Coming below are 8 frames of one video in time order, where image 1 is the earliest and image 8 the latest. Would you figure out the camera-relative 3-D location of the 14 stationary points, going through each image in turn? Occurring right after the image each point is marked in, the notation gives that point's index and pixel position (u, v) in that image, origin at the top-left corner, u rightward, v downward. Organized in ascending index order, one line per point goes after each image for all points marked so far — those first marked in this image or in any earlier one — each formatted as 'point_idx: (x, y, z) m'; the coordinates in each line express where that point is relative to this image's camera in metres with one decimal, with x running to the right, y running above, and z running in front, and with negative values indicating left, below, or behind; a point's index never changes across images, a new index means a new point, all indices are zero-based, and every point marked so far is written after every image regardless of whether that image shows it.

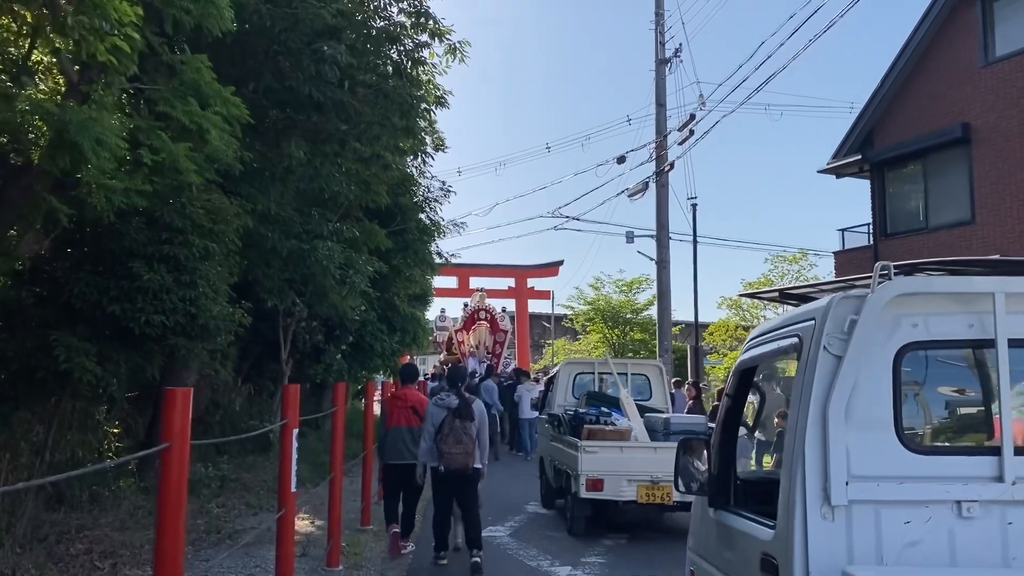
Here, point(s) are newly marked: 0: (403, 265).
0: (-2.0, +0.4, +15.9) m
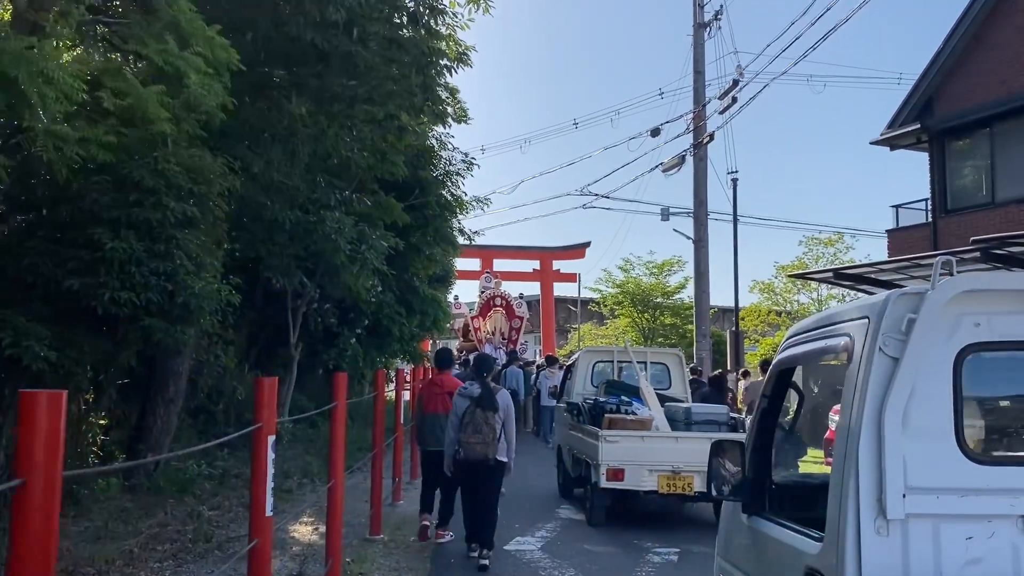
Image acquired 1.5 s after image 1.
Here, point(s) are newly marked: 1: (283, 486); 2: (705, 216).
0: (-1.6, +0.7, +14.8) m
1: (-2.7, -2.3, +10.4) m
2: (+3.7, +1.4, +17.1) m
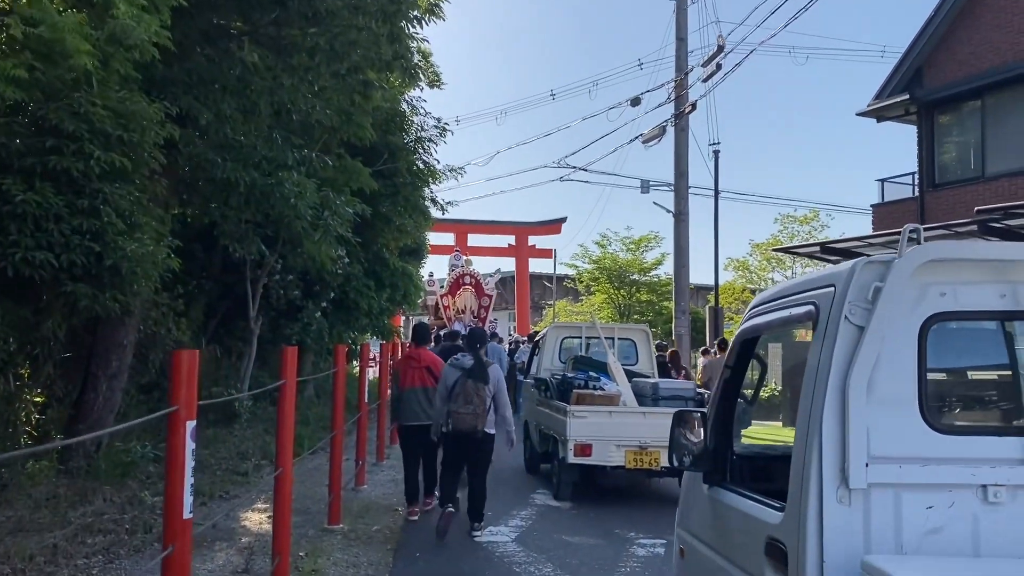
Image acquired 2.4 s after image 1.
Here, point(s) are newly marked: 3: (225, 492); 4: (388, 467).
0: (-2.0, +1.2, +14.0) m
1: (-3.0, -2.0, +9.7) m
2: (+3.3, +1.9, +16.5) m
3: (-2.7, -2.0, +8.4) m
4: (-1.6, -2.3, +11.1) m
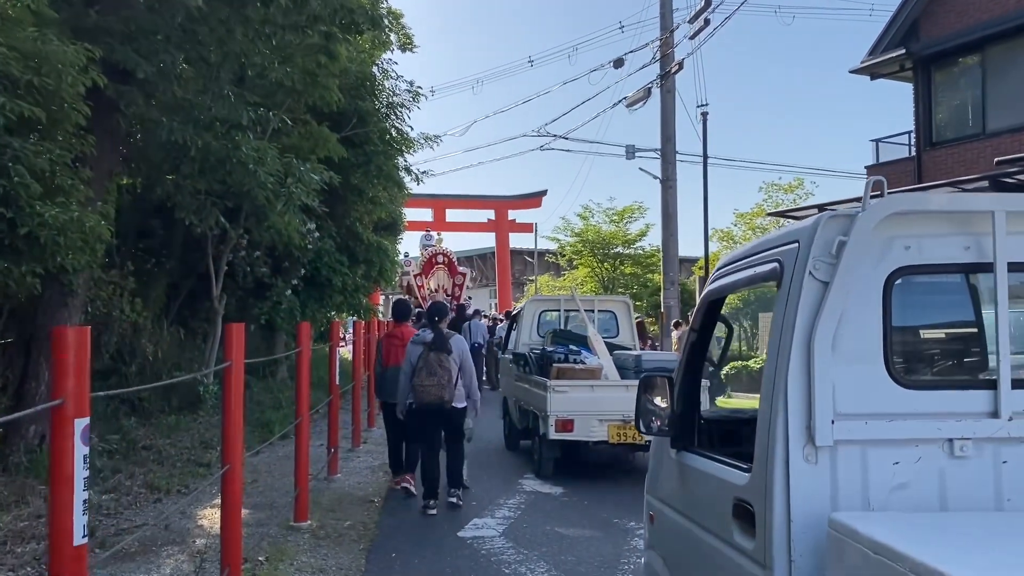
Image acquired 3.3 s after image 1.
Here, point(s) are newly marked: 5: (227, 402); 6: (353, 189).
0: (-2.3, +1.6, +13.2) m
1: (-3.2, -1.7, +9.0) m
2: (+2.9, +2.4, +15.8) m
3: (-2.9, -1.7, +7.7) m
4: (-1.7, -1.9, +10.4) m
5: (-1.4, -0.6, +4.4) m
6: (-2.4, +1.5, +13.4) m
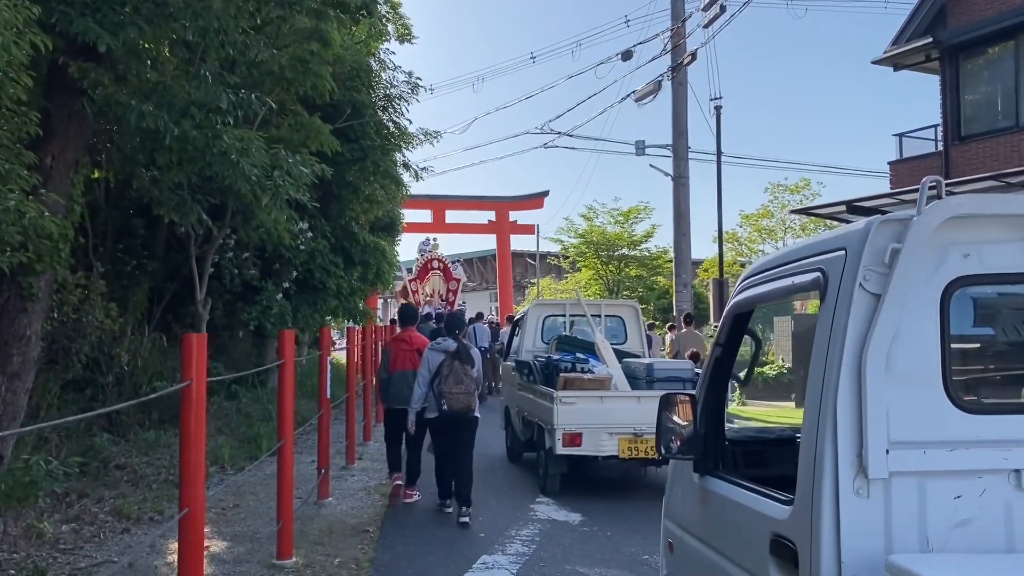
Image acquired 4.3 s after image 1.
0: (-2.2, +1.5, +12.5) m
1: (-3.1, -1.8, +8.2) m
2: (+3.0, +2.4, +15.0) m
3: (-2.8, -1.8, +6.9) m
4: (-1.7, -2.0, +9.6) m
5: (-1.3, -0.6, +3.7) m
6: (-2.4, +1.4, +12.7) m
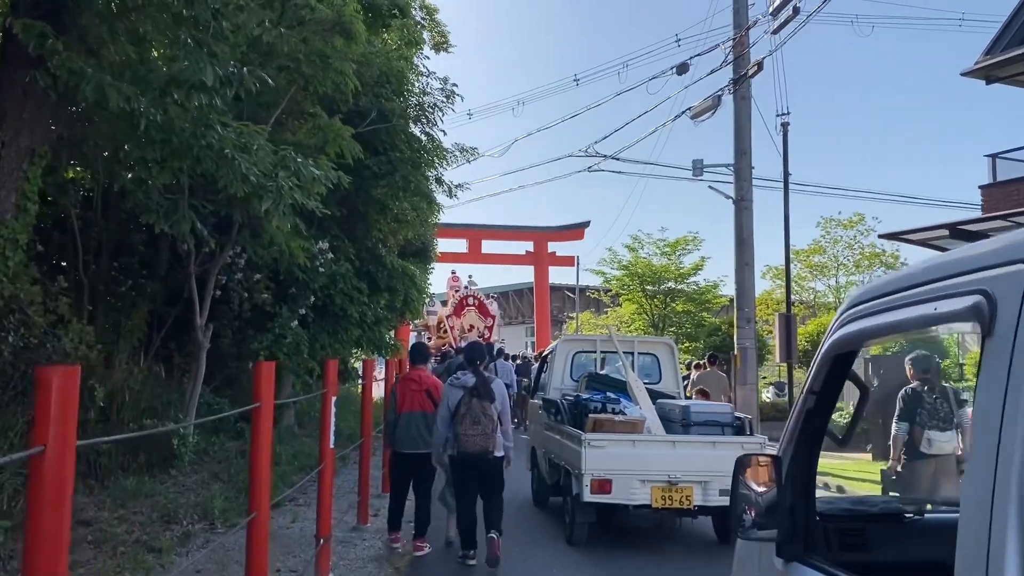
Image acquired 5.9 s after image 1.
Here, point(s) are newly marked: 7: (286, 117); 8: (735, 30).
0: (-1.6, +1.2, +11.1) m
1: (-2.7, -1.9, +6.8) m
2: (+3.6, +1.8, +13.5) m
3: (-2.5, -1.9, +5.5) m
4: (-1.3, -2.2, +8.1) m
5: (-1.2, -0.6, +2.2) m
6: (-1.8, +1.1, +11.3) m
7: (-2.4, +1.8, +9.4) m
8: (+3.5, +4.0, +13.8) m
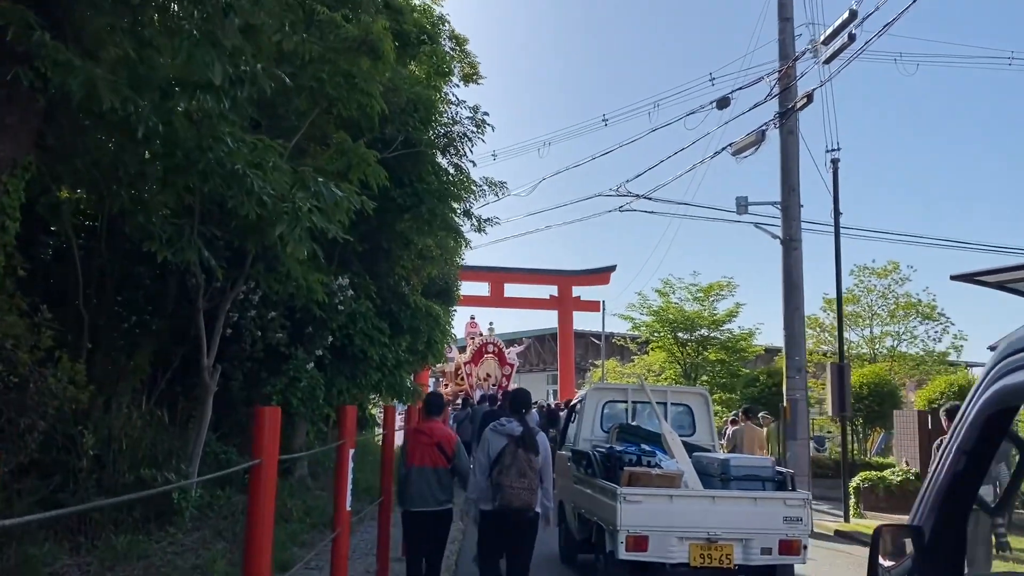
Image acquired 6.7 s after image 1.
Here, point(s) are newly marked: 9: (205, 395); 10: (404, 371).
0: (-1.2, +0.7, +10.4) m
1: (-2.5, -2.2, +5.9) m
2: (+4.1, +1.2, +12.7) m
3: (-2.2, -2.0, +4.6) m
4: (-1.0, -2.5, +7.2) m
5: (-0.9, -0.6, +1.4) m
6: (-1.4, +0.6, +10.6) m
7: (-2.0, +1.4, +8.7) m
8: (+4.0, +3.3, +13.1) m
9: (-3.0, -1.1, +8.9) m
10: (-1.4, -1.1, +11.6) m
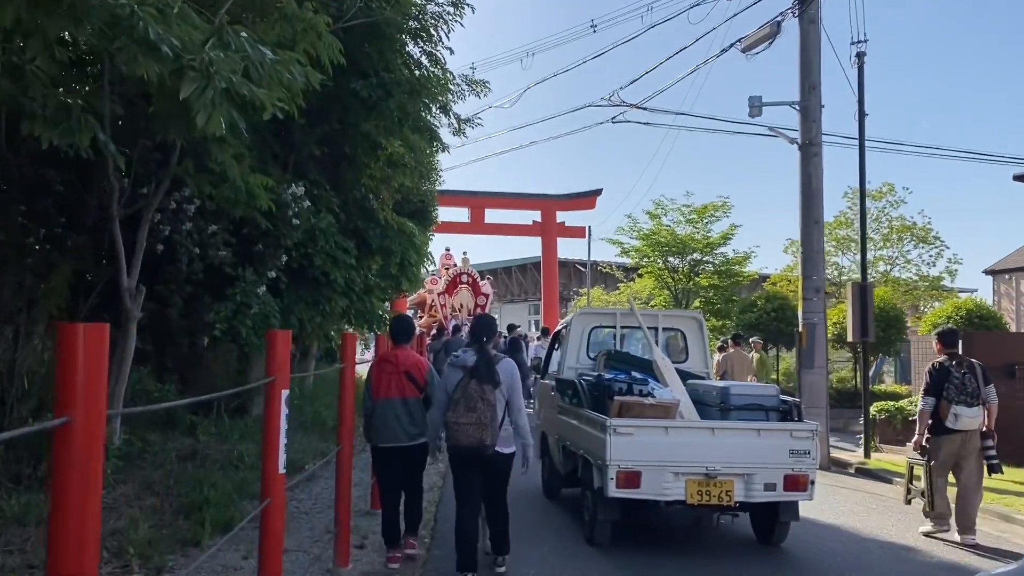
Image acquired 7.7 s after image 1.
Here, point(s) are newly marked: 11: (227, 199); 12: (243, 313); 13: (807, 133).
0: (-1.4, +1.6, +8.8) m
1: (-2.5, -1.6, +4.5) m
2: (+3.9, +2.3, +11.2) m
3: (-2.2, -1.6, +3.3) m
4: (-1.0, -1.9, +5.9) m
5: (-0.9, -0.4, 0.0) m
6: (-1.5, +1.5, +9.0) m
7: (-2.1, +2.2, +7.0) m
8: (+3.7, +4.5, +11.4) m
9: (-3.1, -0.3, +7.4) m
10: (-1.6, -0.1, +10.1) m
11: (-2.4, +0.7, +7.2) m
12: (-2.7, -0.3, +8.9) m
13: (+3.7, +2.0, +11.1) m
